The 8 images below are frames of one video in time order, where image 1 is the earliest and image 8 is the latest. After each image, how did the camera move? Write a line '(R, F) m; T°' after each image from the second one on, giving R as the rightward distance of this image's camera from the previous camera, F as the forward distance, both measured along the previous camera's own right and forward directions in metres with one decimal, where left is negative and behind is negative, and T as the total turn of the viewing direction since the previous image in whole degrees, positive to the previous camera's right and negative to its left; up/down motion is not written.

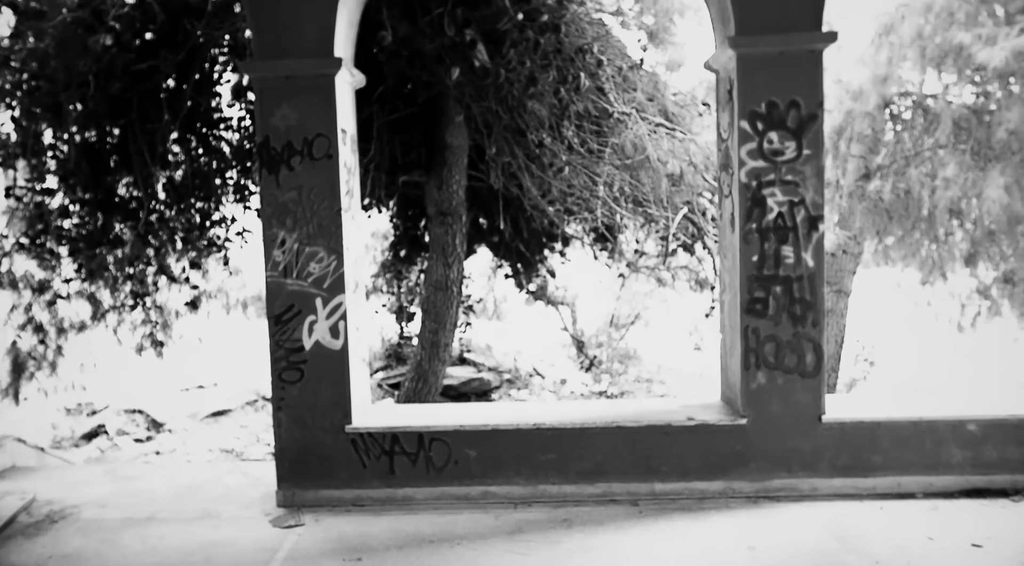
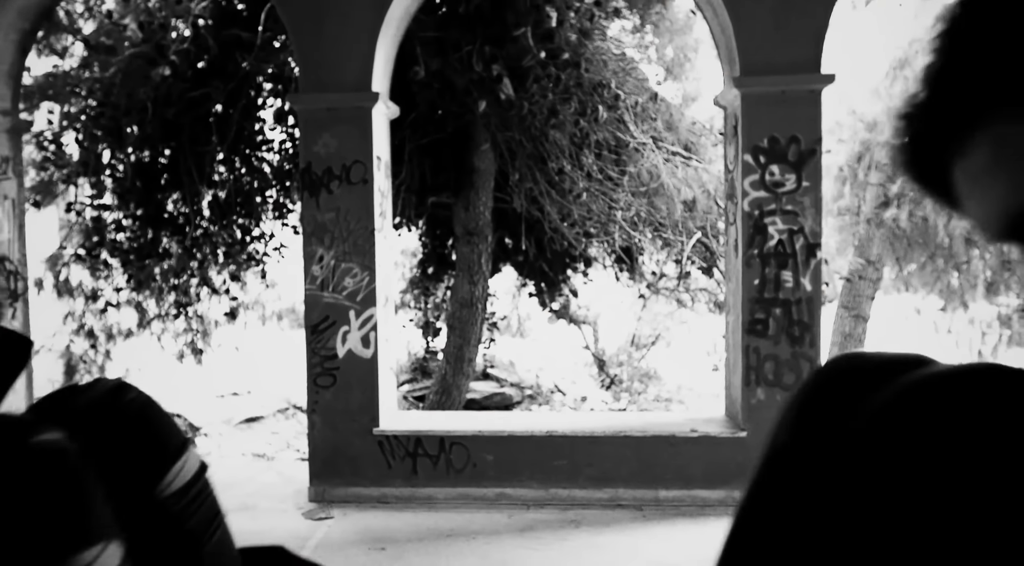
(+0.1, -0.4) m; -2°
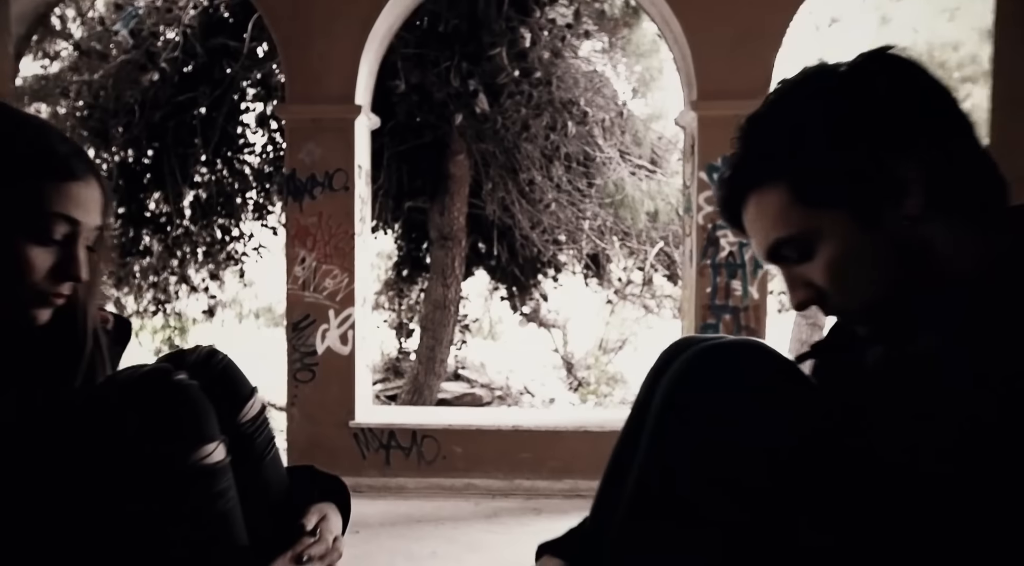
(0.0, -0.4) m; +2°
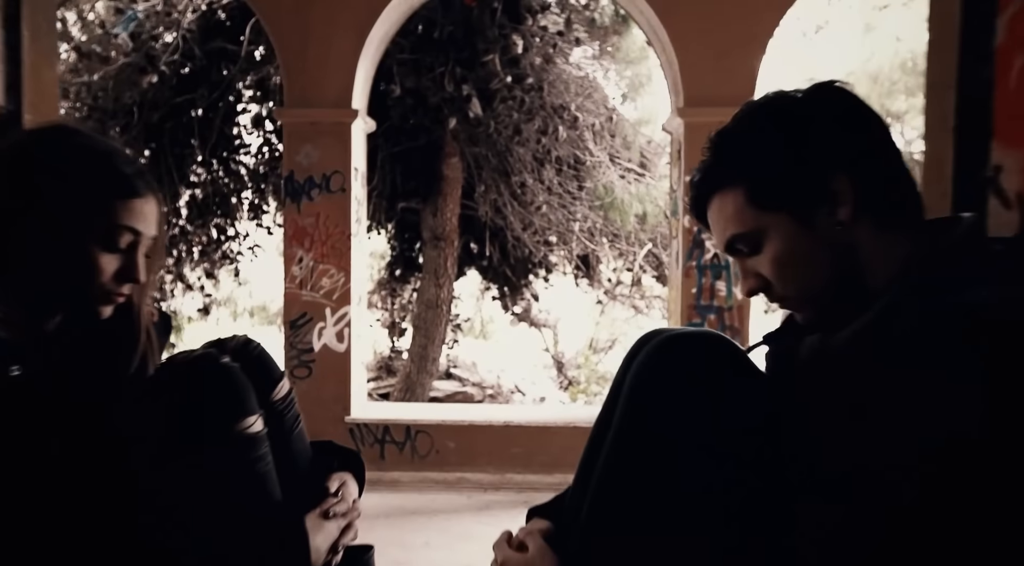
(0.0, -0.2) m; +1°
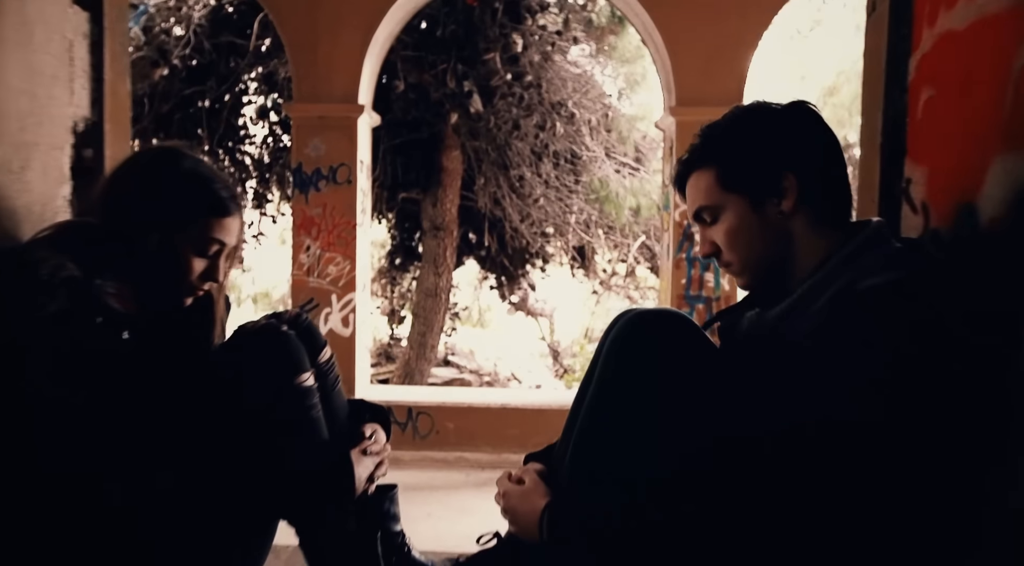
(0.0, -0.3) m; 0°
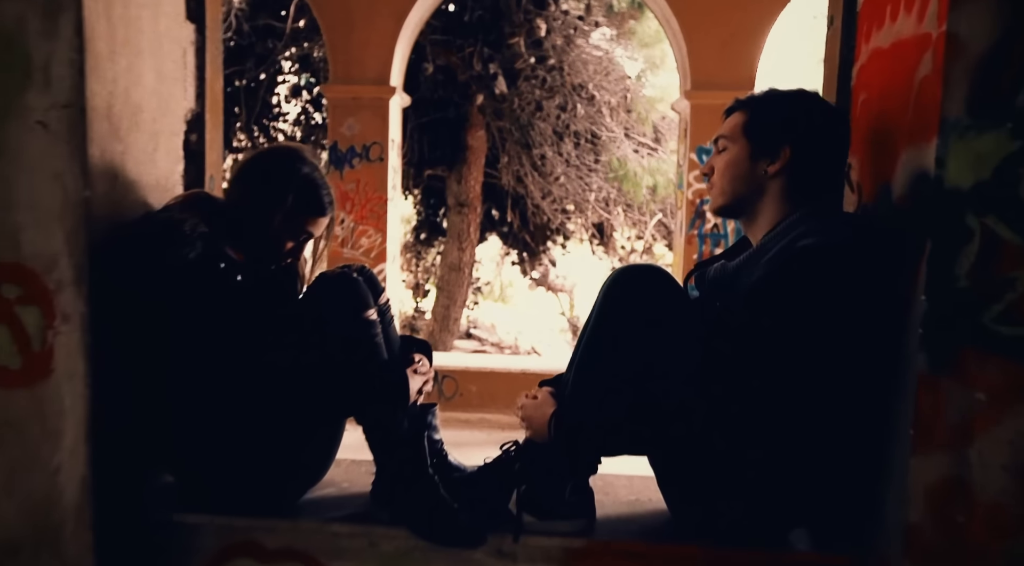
(0.0, -0.4) m; -2°
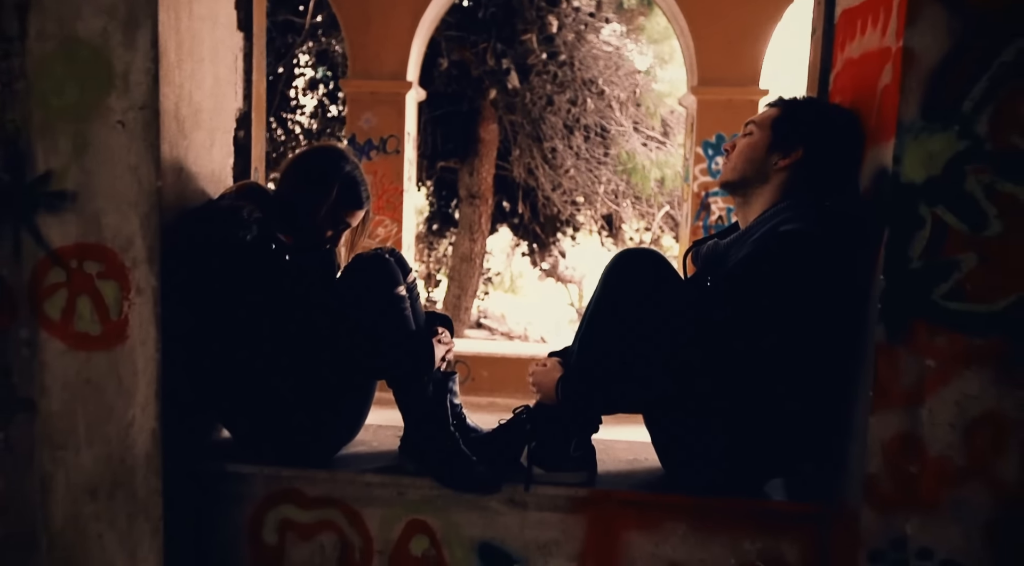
(0.0, -0.2) m; -1°
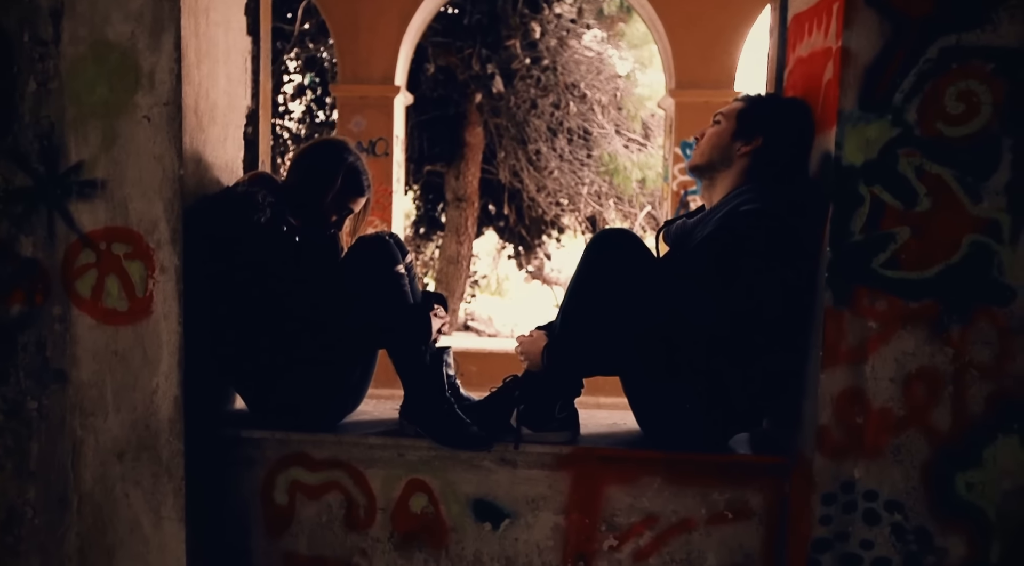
(0.0, -0.2) m; +1°
